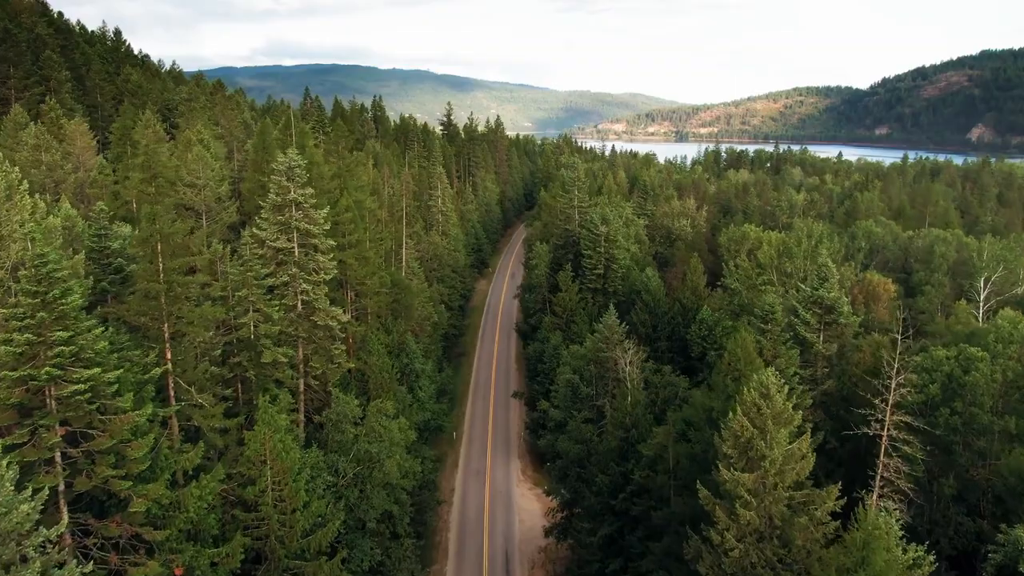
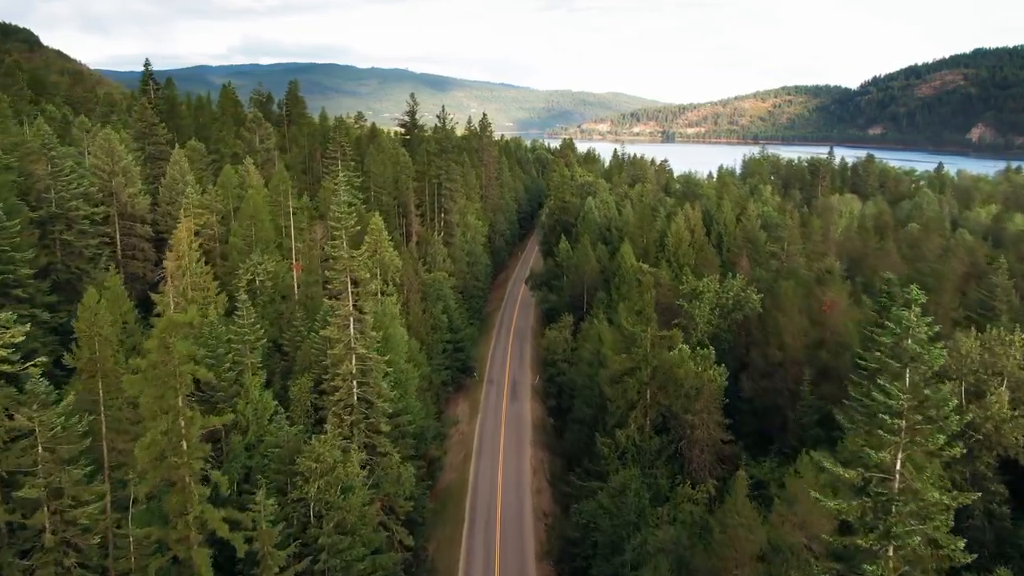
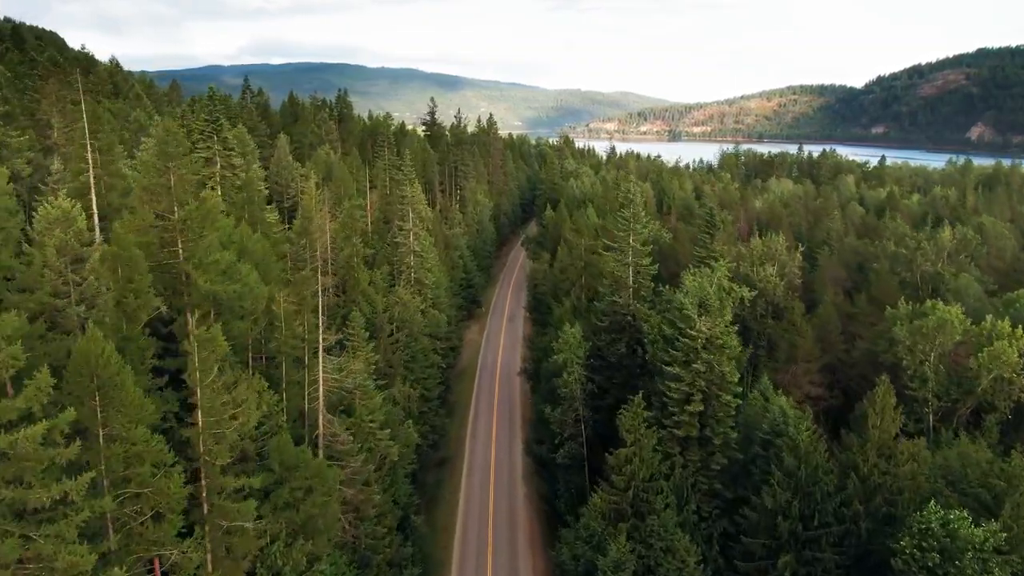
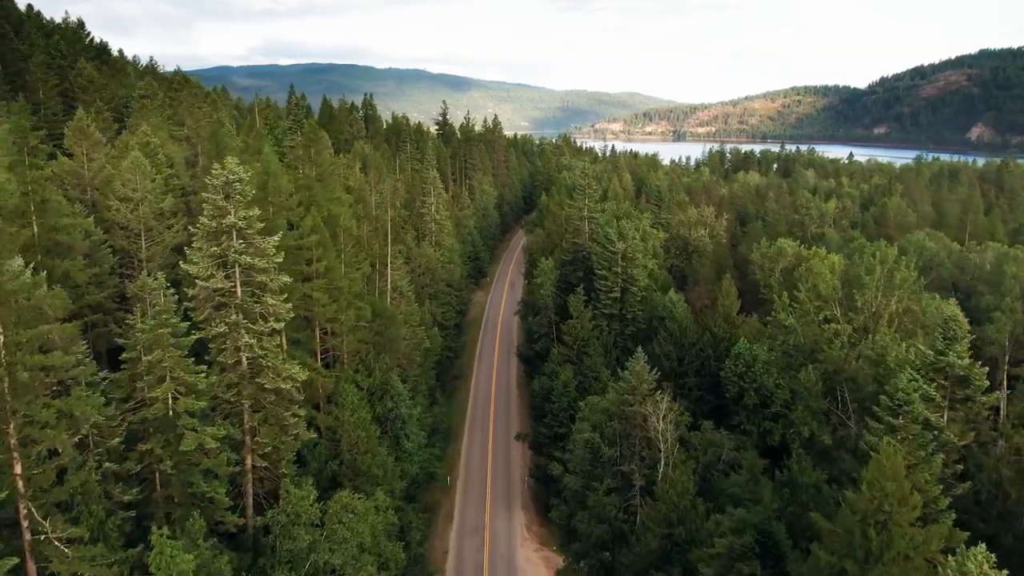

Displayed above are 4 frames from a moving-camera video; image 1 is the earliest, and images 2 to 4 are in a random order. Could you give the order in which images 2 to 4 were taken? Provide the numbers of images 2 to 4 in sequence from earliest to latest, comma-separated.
4, 3, 2
